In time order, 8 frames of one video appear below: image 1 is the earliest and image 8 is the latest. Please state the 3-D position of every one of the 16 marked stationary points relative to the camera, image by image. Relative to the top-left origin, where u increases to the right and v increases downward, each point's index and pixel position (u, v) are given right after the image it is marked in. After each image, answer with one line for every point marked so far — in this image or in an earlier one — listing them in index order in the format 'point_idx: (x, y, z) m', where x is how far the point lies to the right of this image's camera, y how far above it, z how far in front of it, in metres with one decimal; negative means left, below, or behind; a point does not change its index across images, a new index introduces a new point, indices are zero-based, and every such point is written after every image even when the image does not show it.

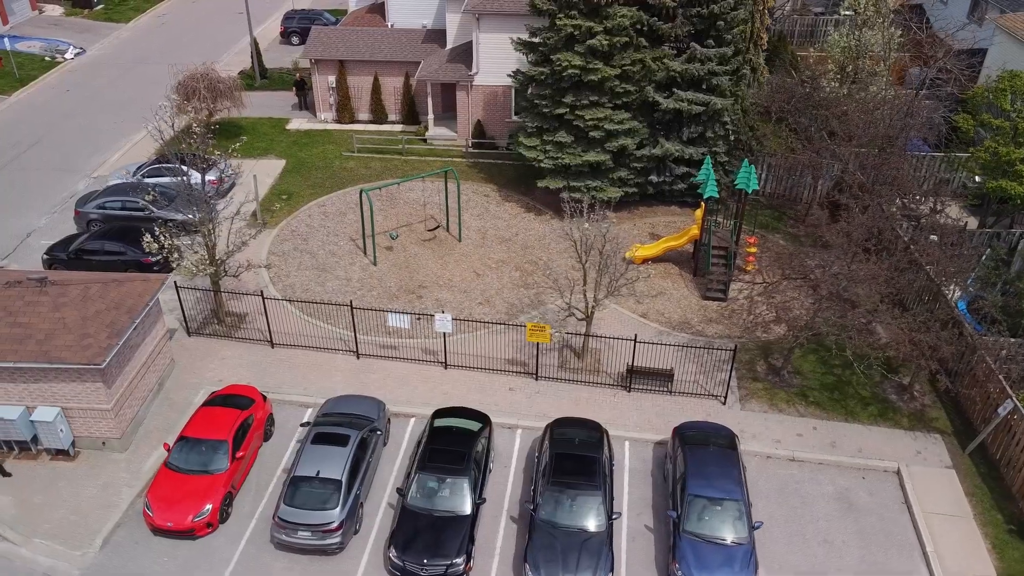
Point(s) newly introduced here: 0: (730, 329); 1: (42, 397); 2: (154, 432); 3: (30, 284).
0: (+5.3, -1.0, +19.7) m
1: (-9.0, -2.1, +15.6) m
2: (-7.3, -2.9, +16.6) m
3: (-9.3, +0.1, +15.8) m
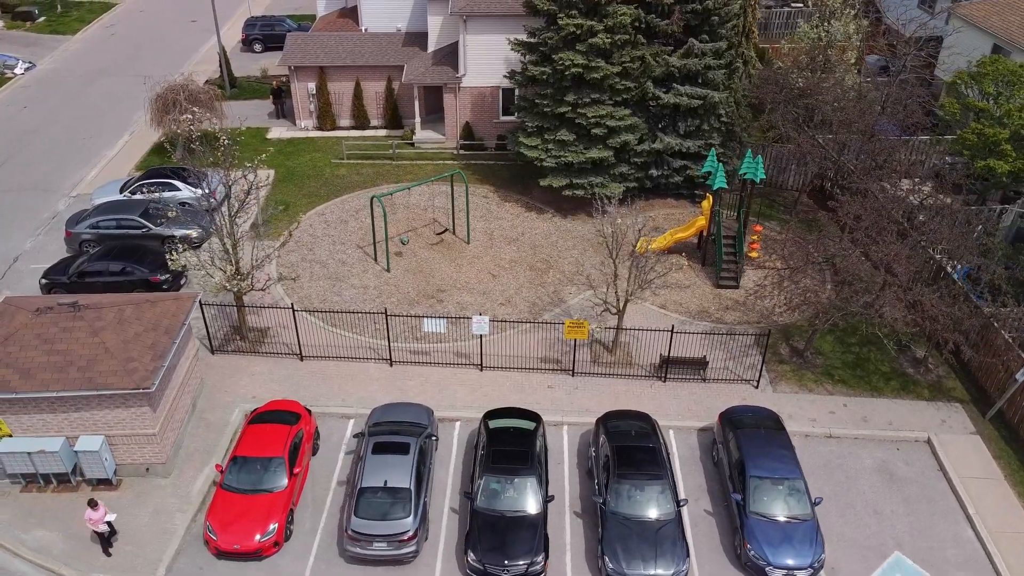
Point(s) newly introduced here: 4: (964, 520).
0: (+5.9, -0.7, +20.3) m
1: (-8.0, -2.6, +15.0) m
2: (-6.3, -3.3, +16.2) m
3: (-8.4, -0.4, +15.1) m
4: (+8.6, -4.4, +15.5) m
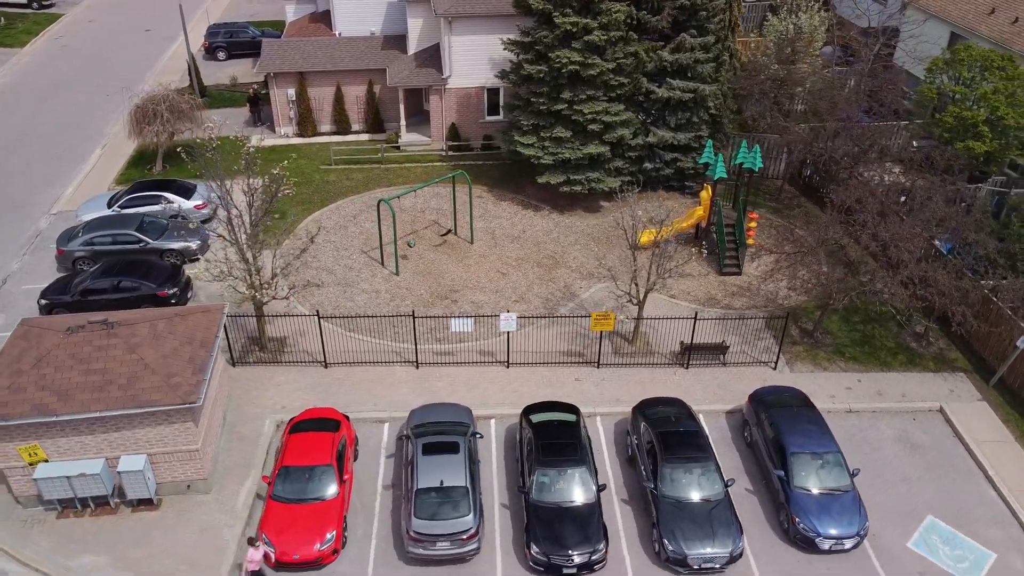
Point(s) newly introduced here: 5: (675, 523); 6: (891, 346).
0: (+6.3, -0.3, +21.0) m
1: (-7.0, -2.9, +14.6) m
2: (-5.4, -3.5, +15.9) m
3: (-7.6, -0.7, +14.7) m
4: (+9.5, -3.9, +16.3) m
5: (+2.9, -4.2, +14.5) m
6: (+9.2, -1.4, +19.7) m
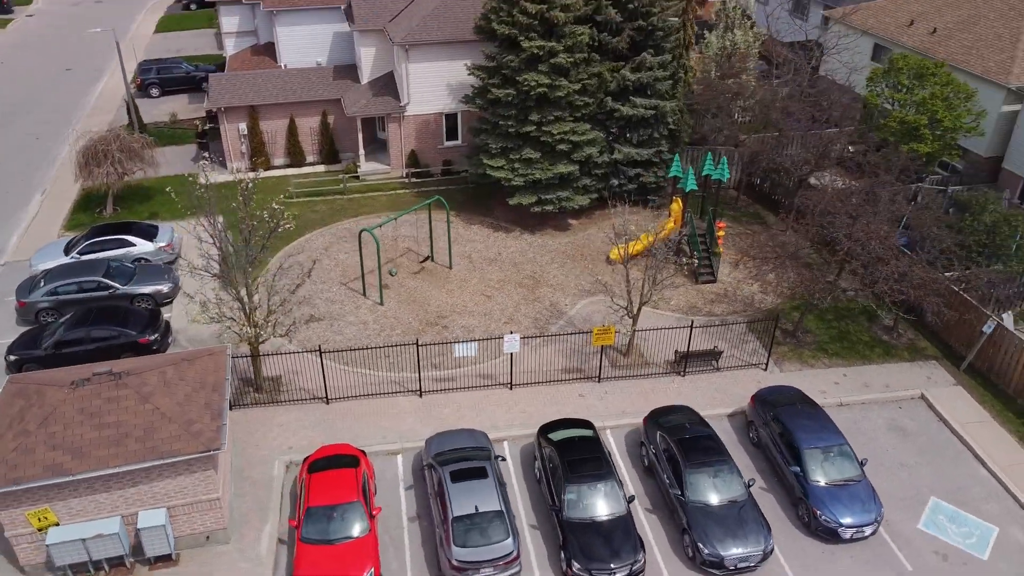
0: (+6.0, -0.5, +21.7) m
1: (-6.4, -3.7, +13.9) m
2: (-4.9, -4.3, +15.4) m
3: (-7.1, -1.6, +14.0) m
4: (+9.9, -3.7, +17.4) m
5: (+3.6, -4.3, +14.8) m
6: (+9.1, -1.3, +20.8) m
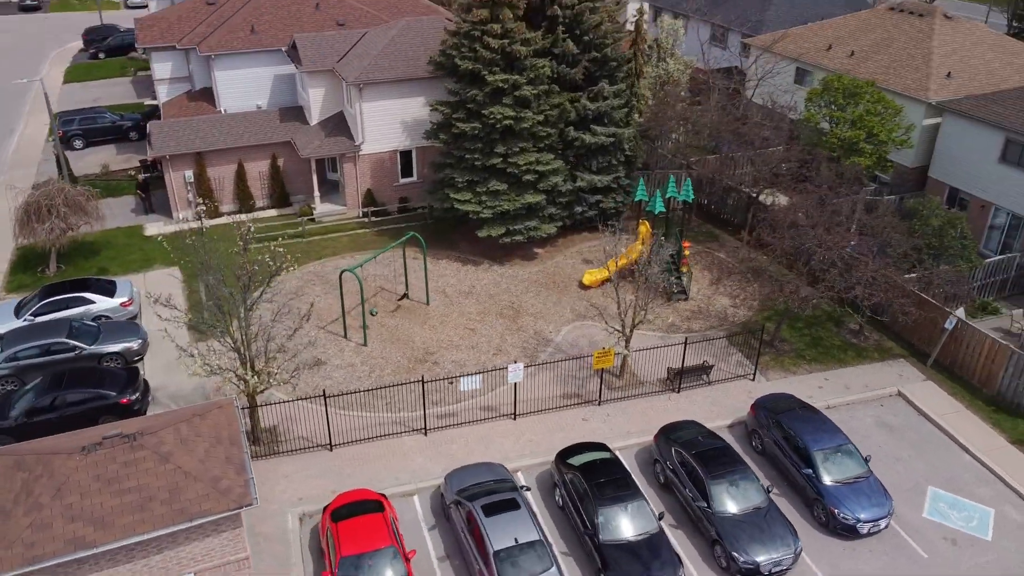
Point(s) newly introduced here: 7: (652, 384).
0: (+5.5, -0.9, +22.4) m
1: (-5.7, -4.5, +13.1) m
2: (-4.3, -5.1, +14.7) m
3: (-6.5, -2.5, +13.2) m
4: (+10.1, -3.6, +18.4) m
5: (+4.2, -4.6, +15.1) m
6: (+8.8, -1.5, +21.8) m
7: (+3.4, -2.3, +19.8) m
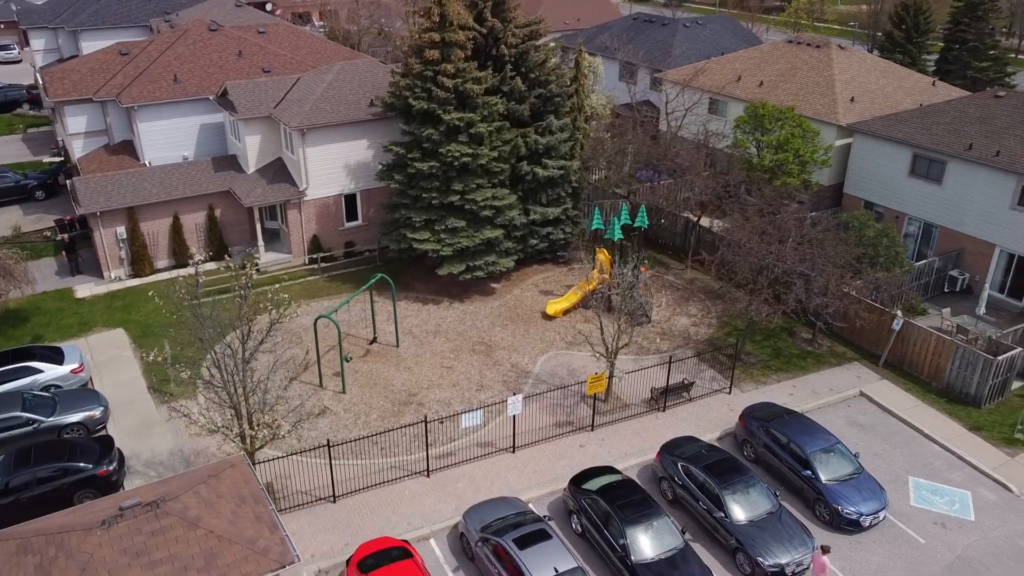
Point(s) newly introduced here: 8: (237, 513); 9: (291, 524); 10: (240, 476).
0: (+4.7, -1.5, +23.1) m
1: (-4.7, -5.4, +12.2) m
2: (-3.6, -5.9, +13.9) m
3: (-5.7, -3.4, +12.2) m
4: (+10.1, -3.7, +19.7) m
5: (+4.7, -4.8, +15.6) m
6: (+8.1, -1.9, +23.0) m
7: (+3.1, -2.9, +20.2) m
8: (-4.4, -3.5, +12.8) m
9: (-4.4, -4.7, +16.1) m
10: (-4.6, -3.2, +13.8) m
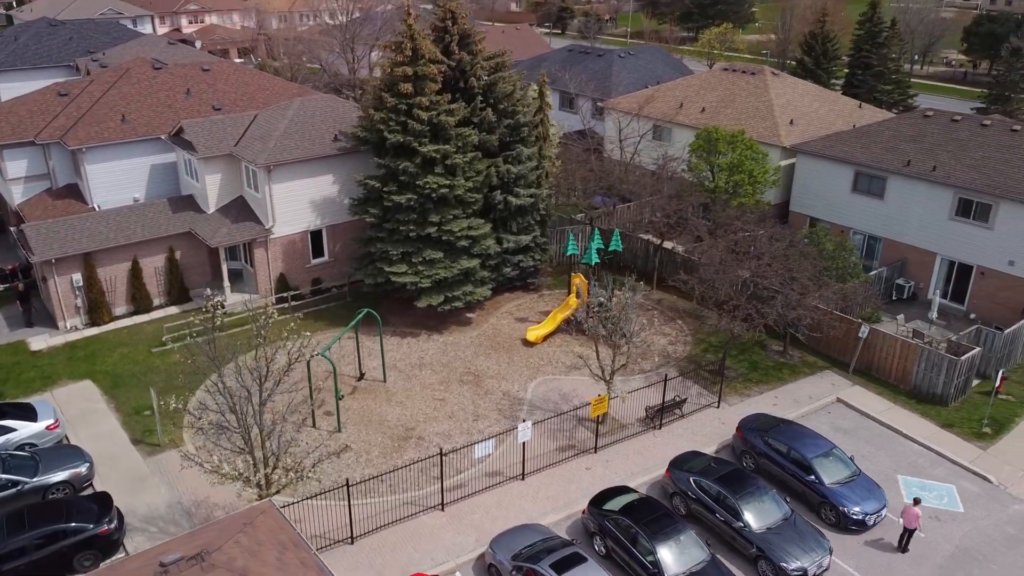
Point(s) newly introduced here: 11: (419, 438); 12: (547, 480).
0: (+4.3, -2.1, +23.7) m
1: (-3.7, -5.9, +11.6) m
2: (-2.7, -6.5, +13.5) m
3: (-4.8, -4.0, +11.6) m
4: (+10.1, -3.9, +20.8) m
5: (+5.3, -5.1, +16.1) m
6: (+7.6, -2.3, +23.9) m
7: (+3.1, -3.5, +20.6) m
8: (-3.5, -4.1, +12.4) m
9: (-3.8, -5.4, +15.6) m
10: (-3.9, -3.8, +13.3) m
11: (-2.3, -3.7, +19.8) m
12: (+0.8, -4.4, +18.4) m
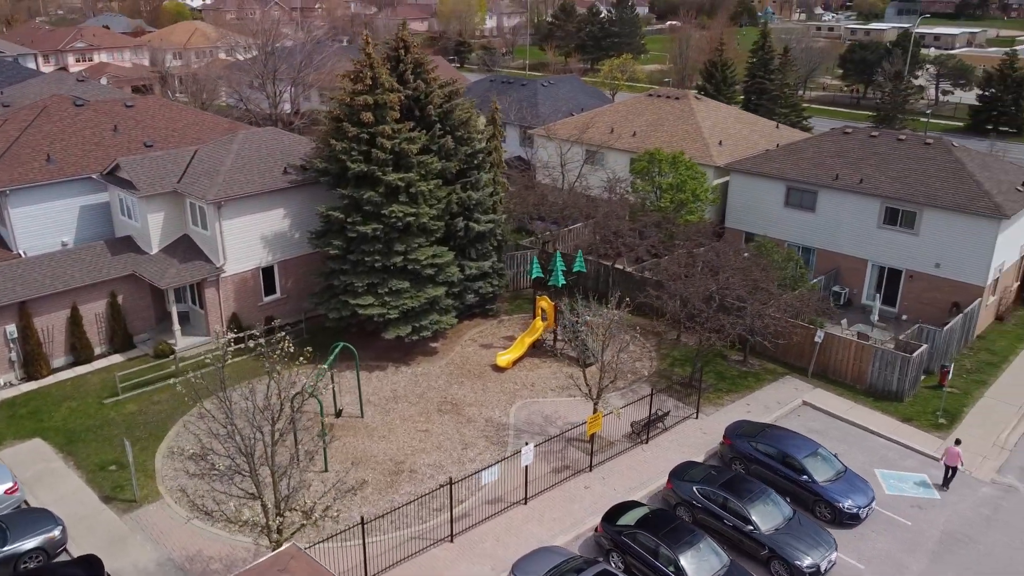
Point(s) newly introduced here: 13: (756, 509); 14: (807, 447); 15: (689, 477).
0: (+3.5, -2.6, +24.0) m
1: (-2.7, -6.3, +10.9) m
2: (-1.9, -6.9, +12.8) m
3: (-3.8, -4.5, +10.8) m
4: (+9.7, -3.9, +21.9) m
5: (+5.6, -5.2, +16.5) m
6: (+6.8, -2.6, +24.7) m
7: (+2.8, -3.9, +20.7) m
8: (-2.6, -4.6, +11.7) m
9: (-3.3, -6.0, +14.8) m
10: (-3.2, -4.3, +12.6) m
11: (-2.4, -4.3, +19.2) m
12: (+0.9, -4.8, +18.3) m
13: (+5.0, -4.7, +17.1) m
14: (+7.0, -3.8, +19.4) m
15: (+3.9, -4.2, +18.1) m
